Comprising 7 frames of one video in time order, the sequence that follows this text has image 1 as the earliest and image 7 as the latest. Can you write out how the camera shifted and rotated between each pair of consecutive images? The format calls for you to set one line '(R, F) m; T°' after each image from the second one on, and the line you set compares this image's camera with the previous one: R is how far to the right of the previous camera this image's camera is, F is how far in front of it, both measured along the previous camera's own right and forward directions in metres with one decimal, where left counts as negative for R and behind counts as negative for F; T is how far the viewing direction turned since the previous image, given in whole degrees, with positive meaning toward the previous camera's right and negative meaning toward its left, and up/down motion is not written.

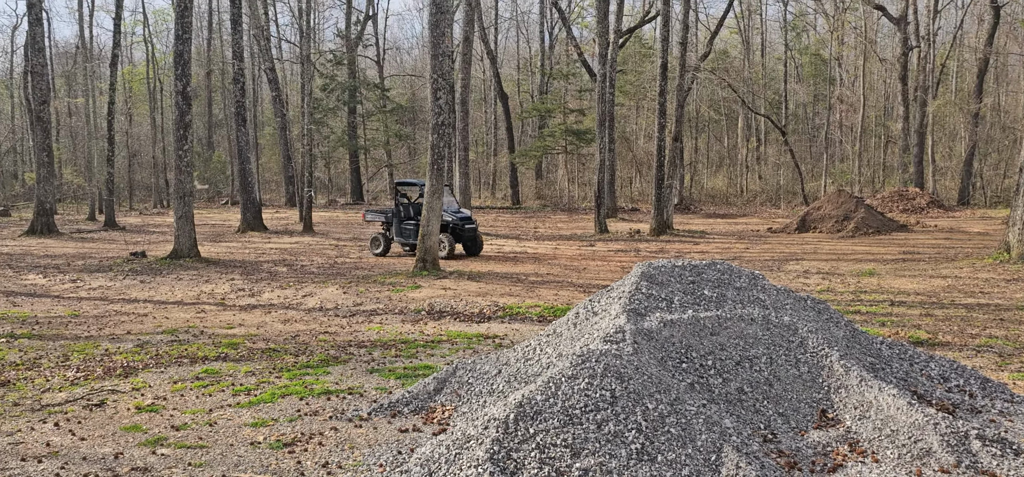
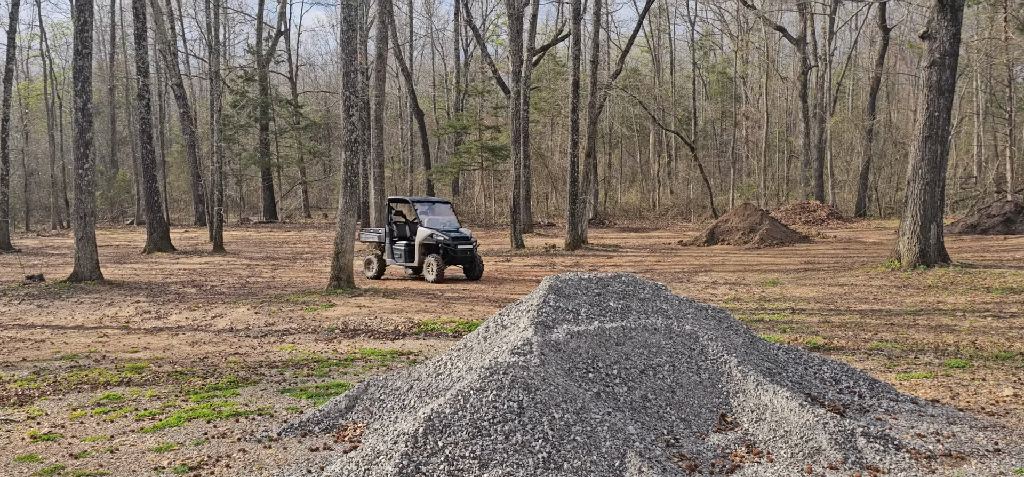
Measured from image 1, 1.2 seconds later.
(+0.5, -0.1) m; +4°
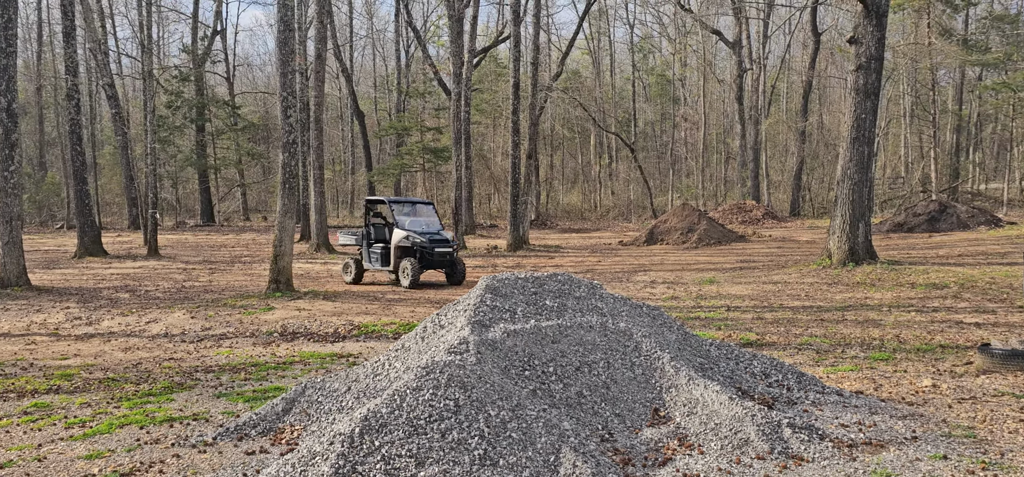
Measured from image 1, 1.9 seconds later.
(+0.4, -0.1) m; +3°
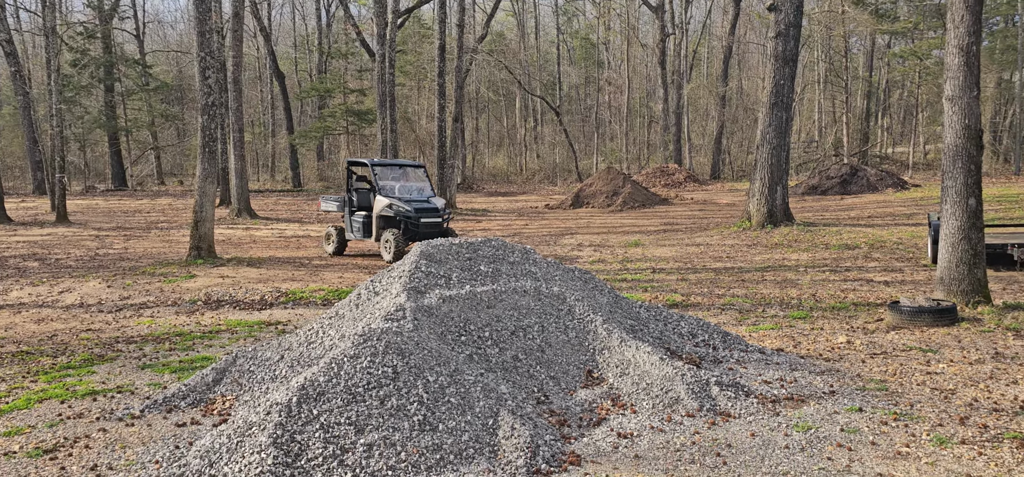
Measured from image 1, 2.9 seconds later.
(+0.2, 0.0) m; +5°
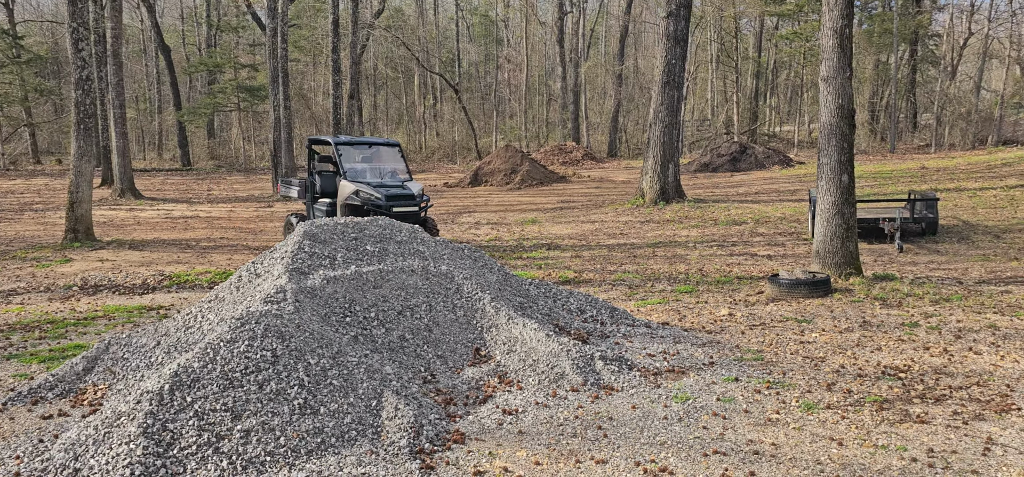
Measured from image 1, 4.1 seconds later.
(+0.7, 0.0) m; +5°
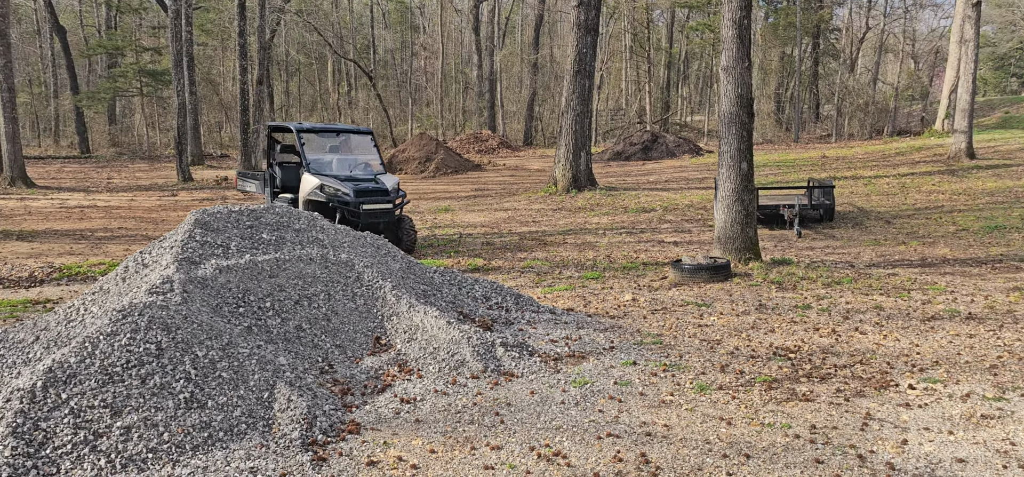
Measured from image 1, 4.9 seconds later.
(+0.6, 0.0) m; +4°
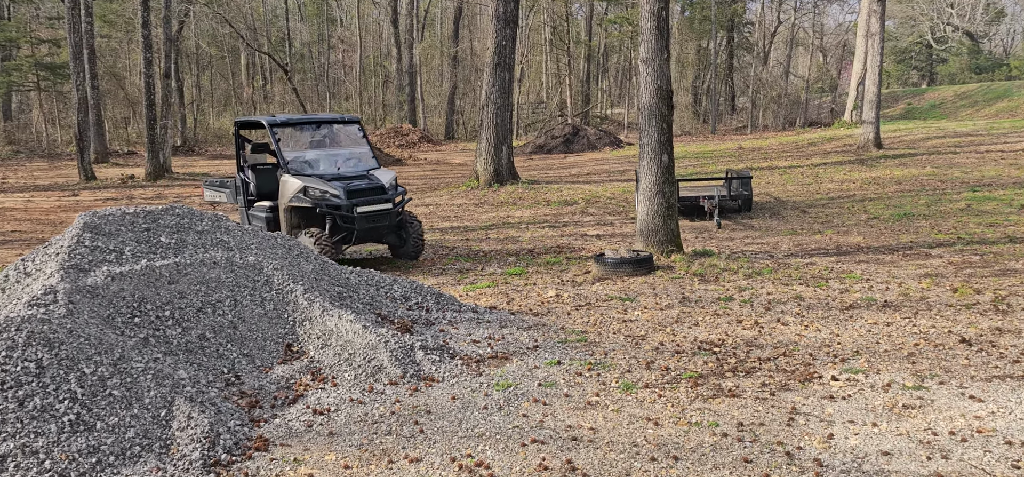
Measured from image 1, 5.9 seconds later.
(+0.2, +0.2) m; +6°
